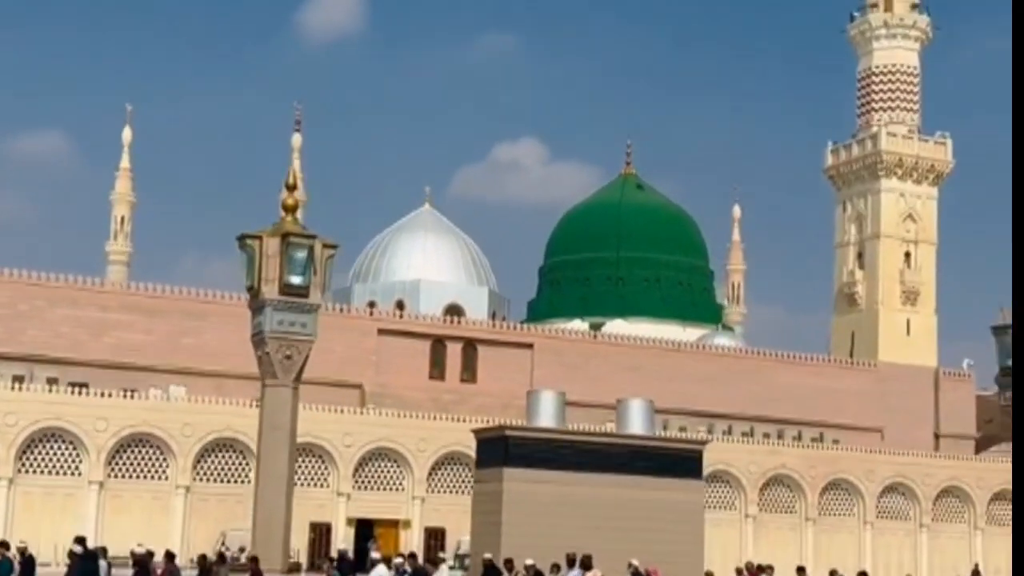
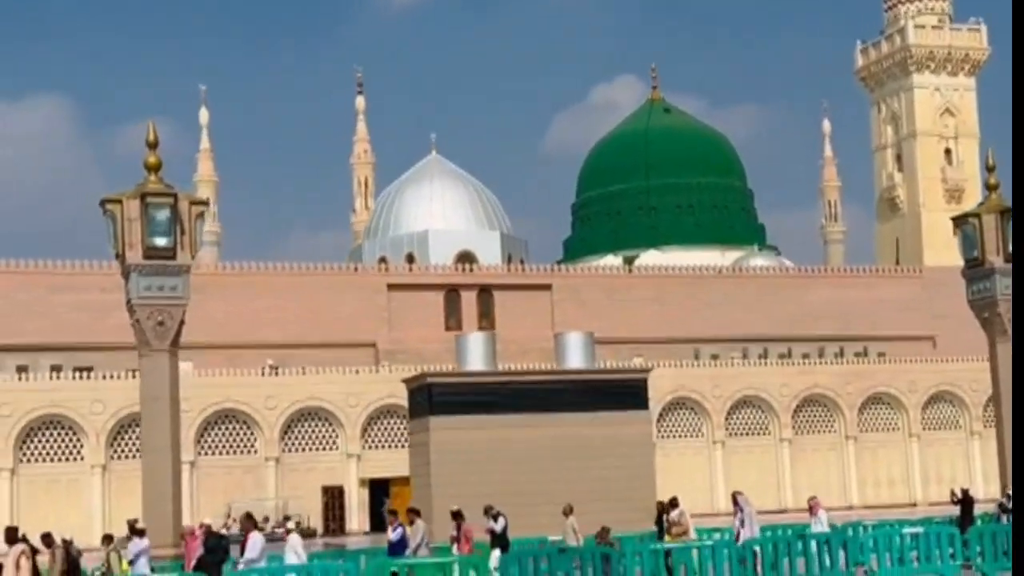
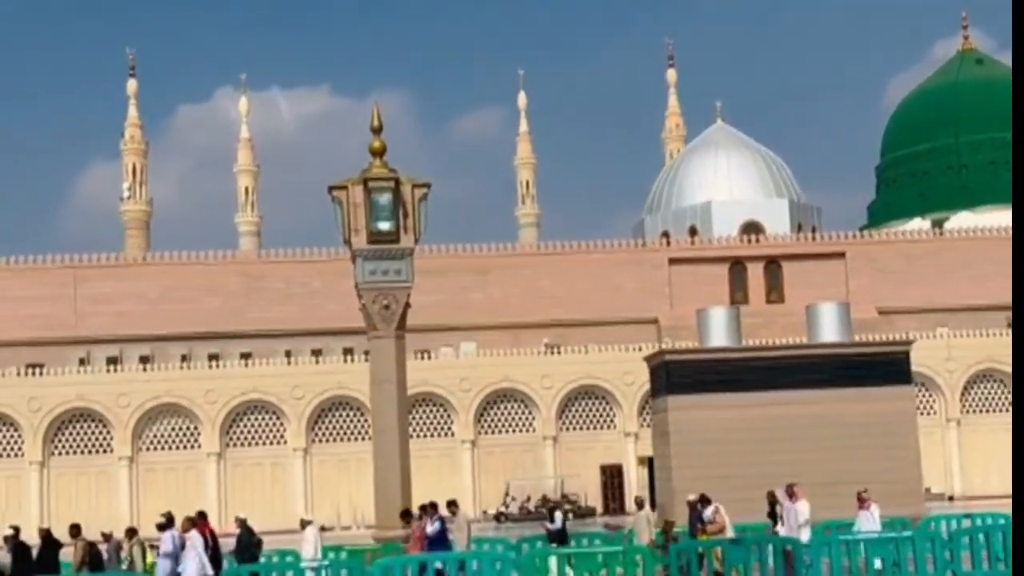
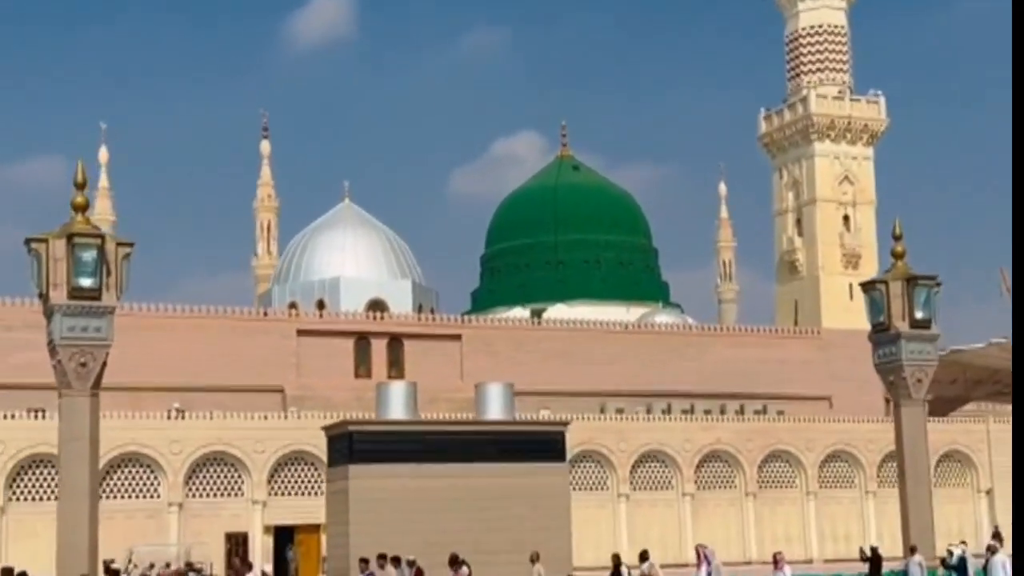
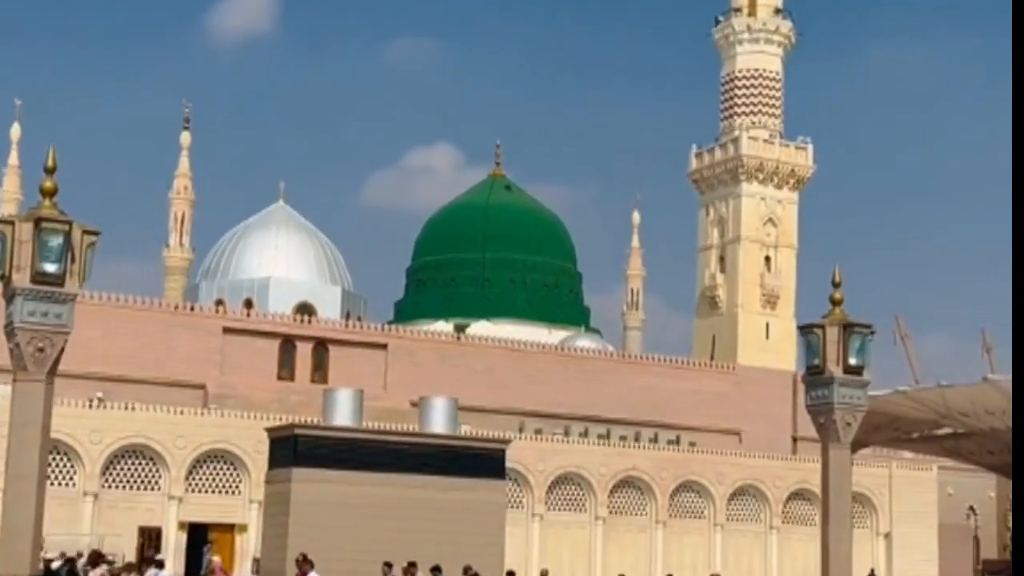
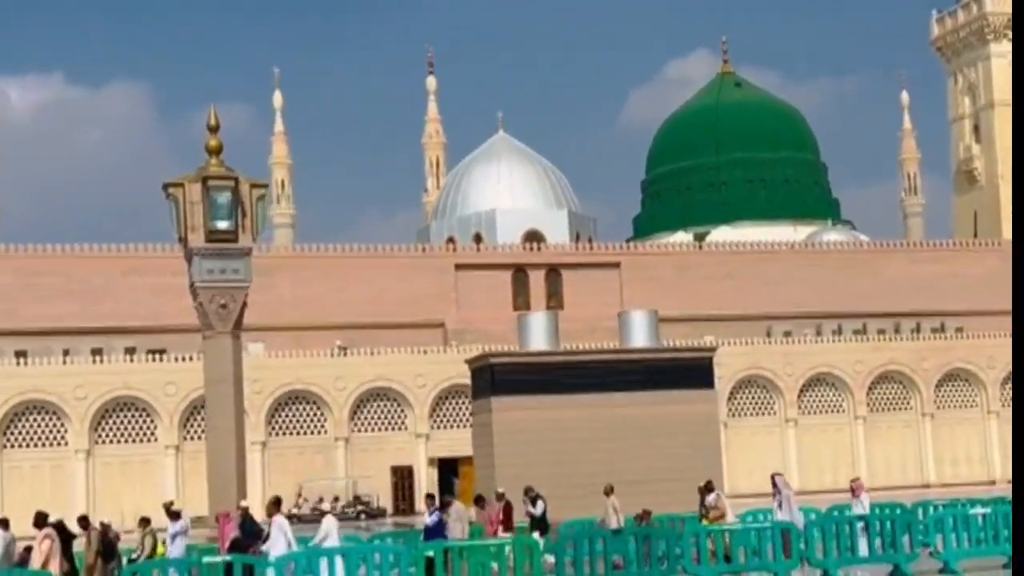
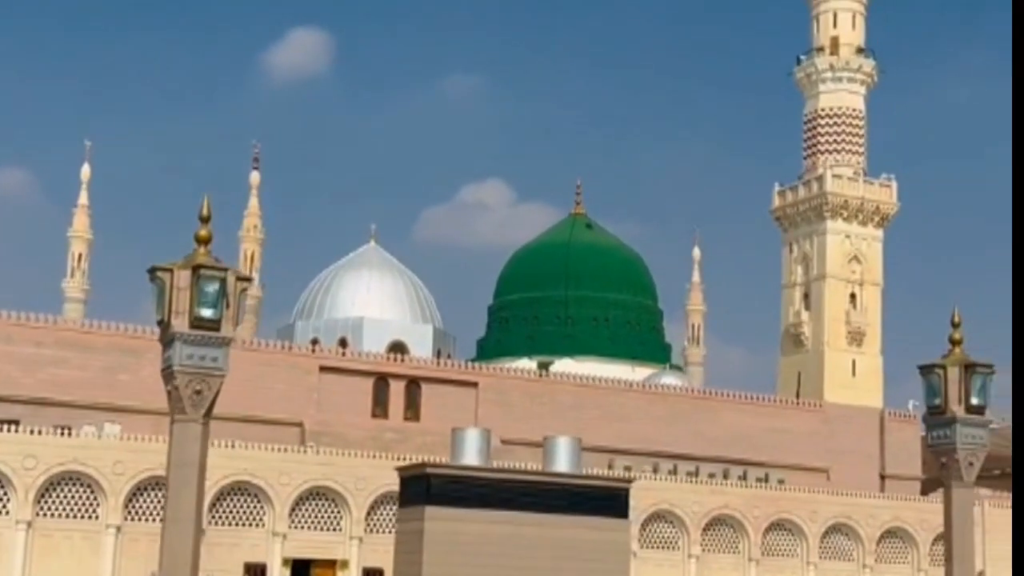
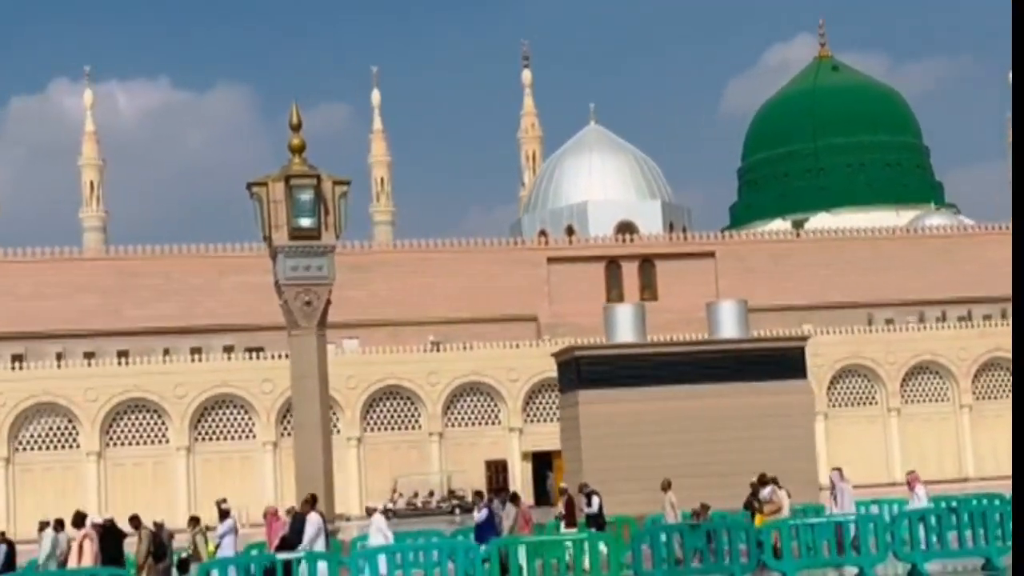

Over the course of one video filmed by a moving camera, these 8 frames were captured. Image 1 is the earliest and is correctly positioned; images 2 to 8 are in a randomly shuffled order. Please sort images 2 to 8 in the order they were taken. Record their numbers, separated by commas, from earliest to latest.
7, 5, 4, 2, 6, 8, 3
